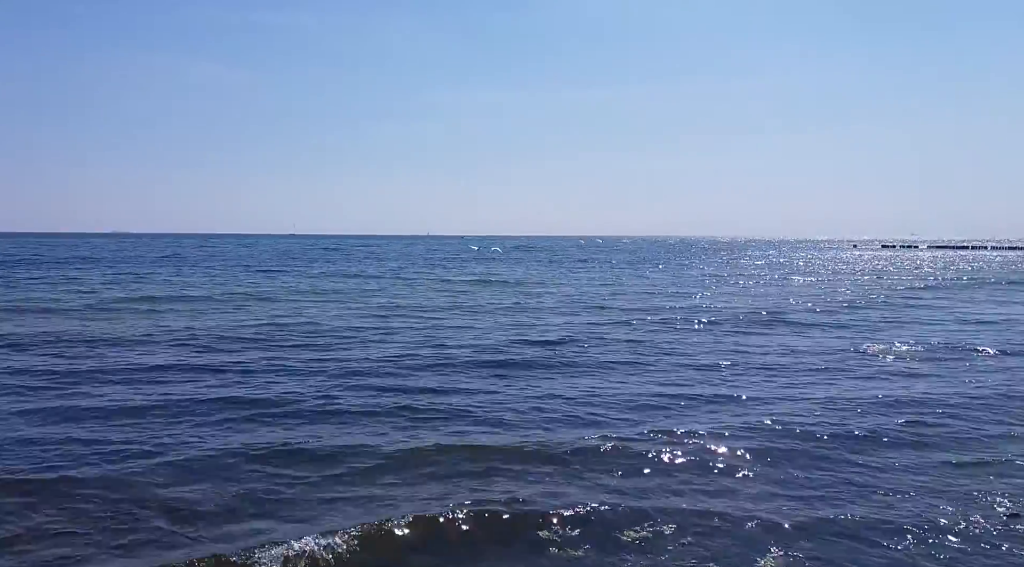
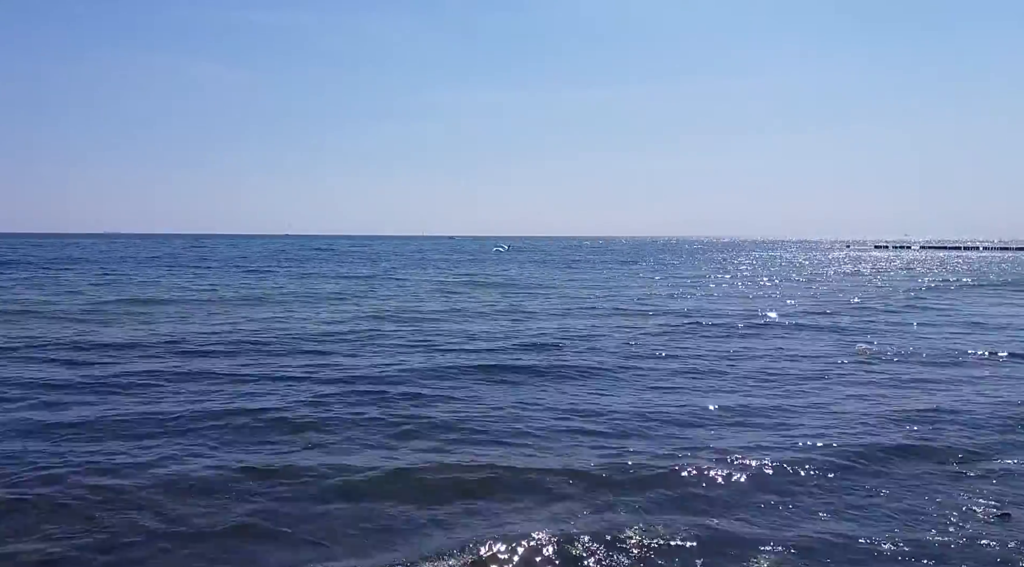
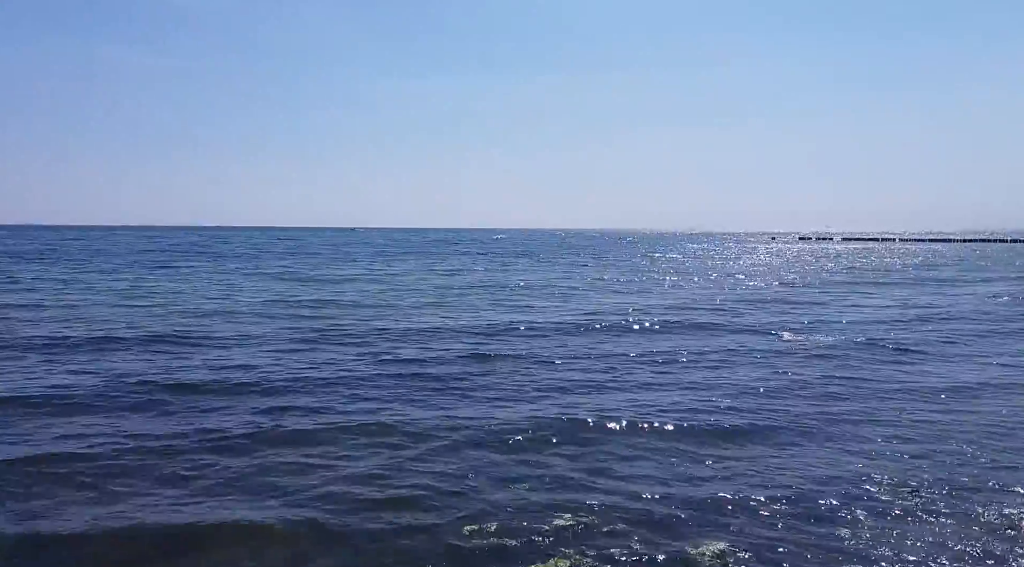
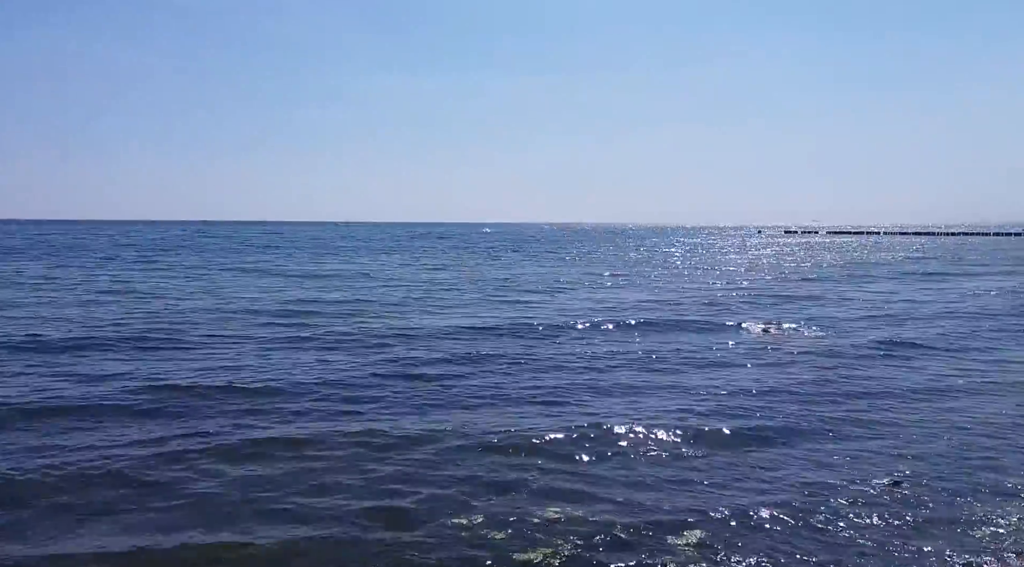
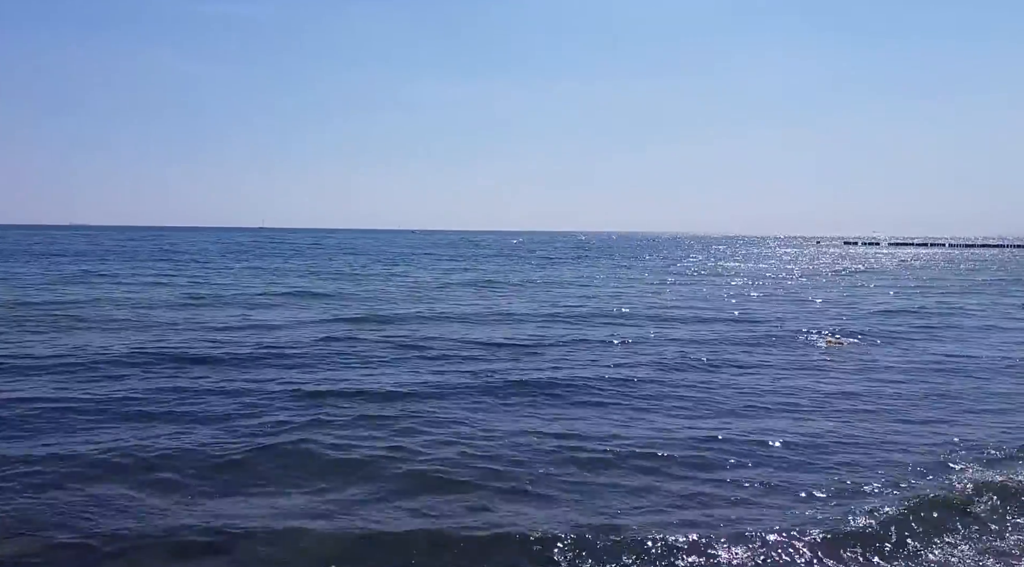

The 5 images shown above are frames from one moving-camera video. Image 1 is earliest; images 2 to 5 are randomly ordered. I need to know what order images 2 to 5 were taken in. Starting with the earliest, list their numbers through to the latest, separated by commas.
2, 5, 3, 4
